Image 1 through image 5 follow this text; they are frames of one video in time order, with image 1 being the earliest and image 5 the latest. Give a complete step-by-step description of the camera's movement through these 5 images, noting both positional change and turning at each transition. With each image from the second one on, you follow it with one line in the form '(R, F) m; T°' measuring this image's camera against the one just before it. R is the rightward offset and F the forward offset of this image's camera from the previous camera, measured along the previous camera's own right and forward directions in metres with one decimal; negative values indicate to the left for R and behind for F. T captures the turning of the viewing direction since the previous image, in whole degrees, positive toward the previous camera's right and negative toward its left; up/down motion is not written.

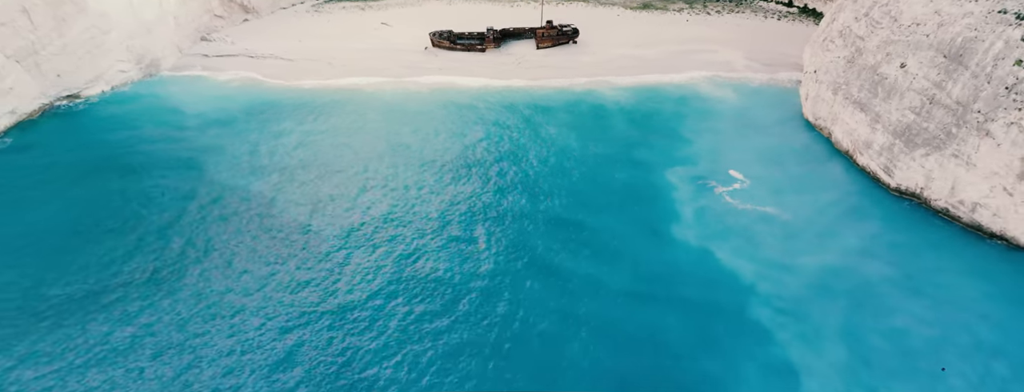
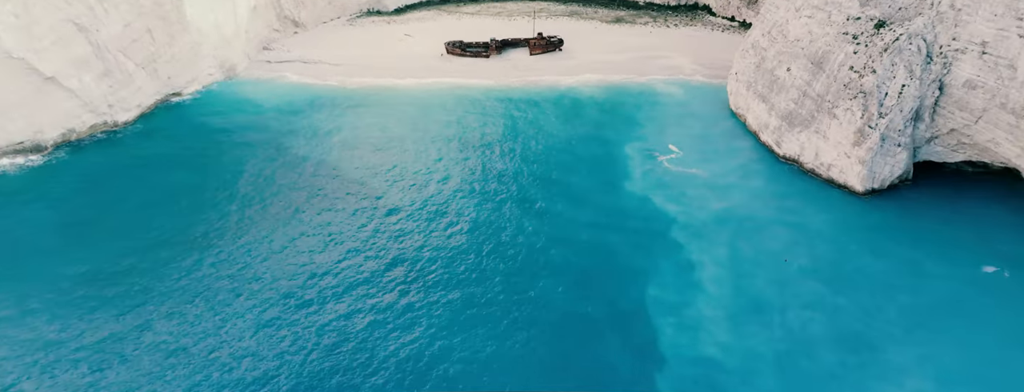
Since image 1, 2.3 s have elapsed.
(-0.2, -7.6) m; 0°
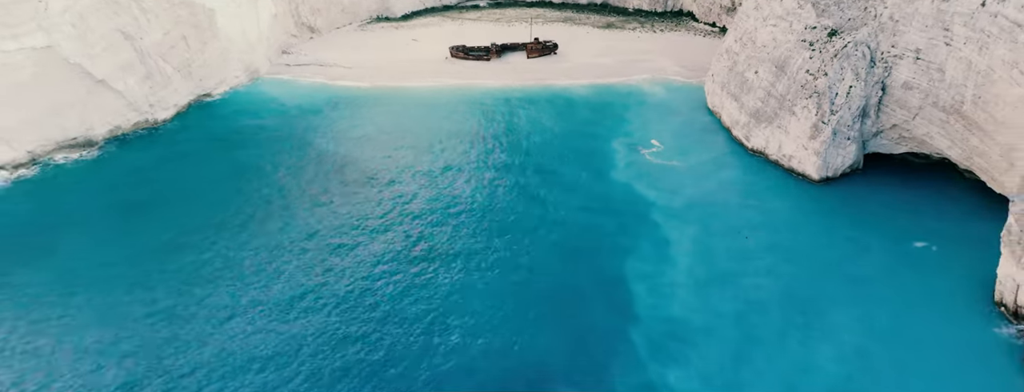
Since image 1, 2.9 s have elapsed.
(0.0, -3.3) m; 0°
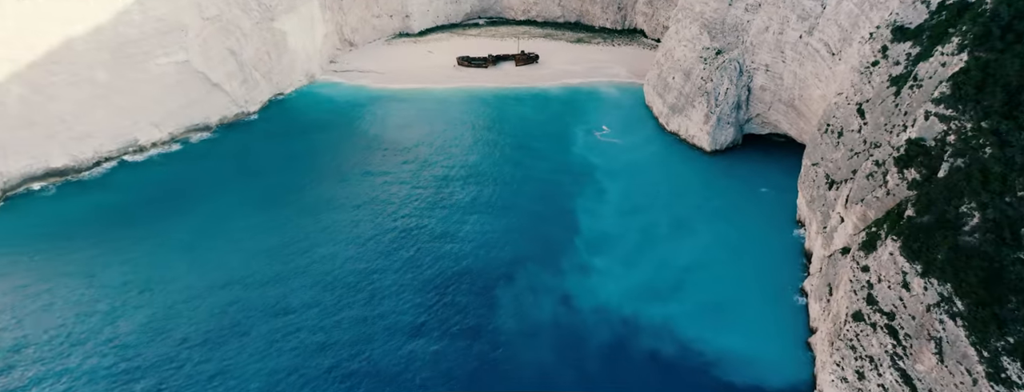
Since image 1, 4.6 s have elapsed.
(+0.3, -12.9) m; 0°
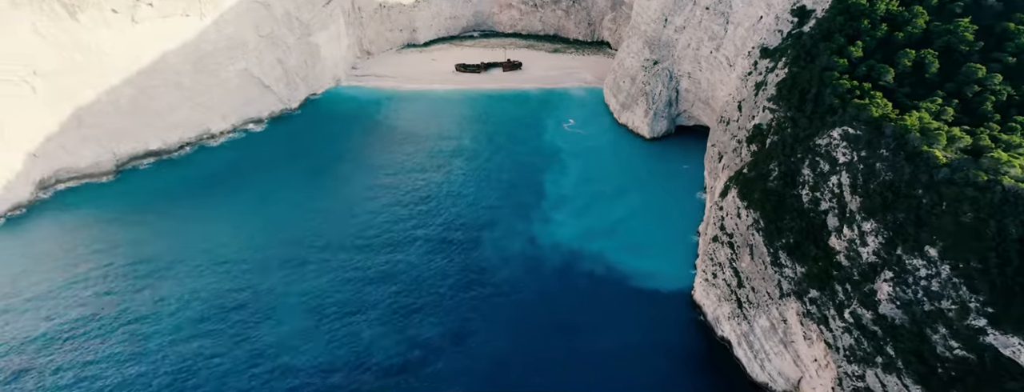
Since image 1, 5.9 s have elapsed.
(+1.3, -12.1) m; 0°
